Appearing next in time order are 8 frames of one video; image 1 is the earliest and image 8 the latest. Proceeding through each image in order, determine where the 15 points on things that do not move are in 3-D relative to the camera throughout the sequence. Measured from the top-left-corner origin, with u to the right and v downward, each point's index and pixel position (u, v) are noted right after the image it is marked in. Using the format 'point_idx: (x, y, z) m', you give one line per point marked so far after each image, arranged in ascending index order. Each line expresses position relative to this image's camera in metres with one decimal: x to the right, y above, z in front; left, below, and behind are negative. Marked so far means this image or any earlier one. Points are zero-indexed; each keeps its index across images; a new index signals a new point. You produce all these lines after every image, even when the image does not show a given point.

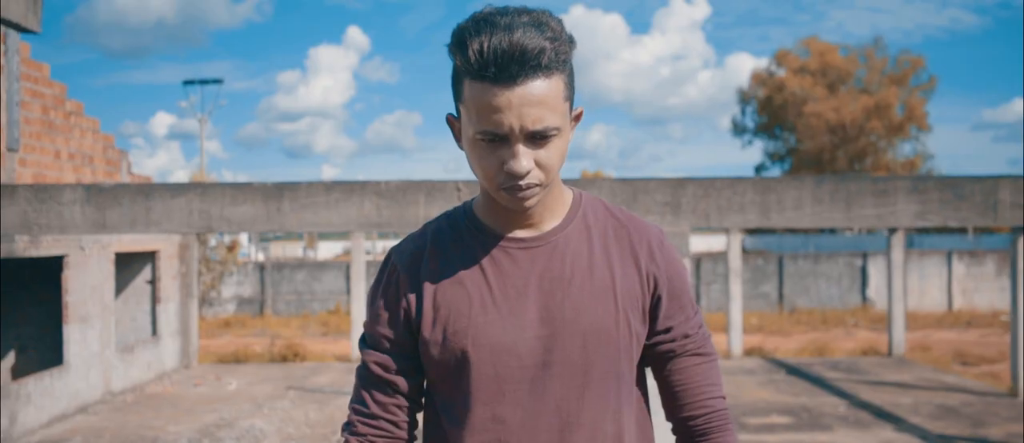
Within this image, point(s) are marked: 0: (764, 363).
0: (+4.9, -2.8, +15.5) m
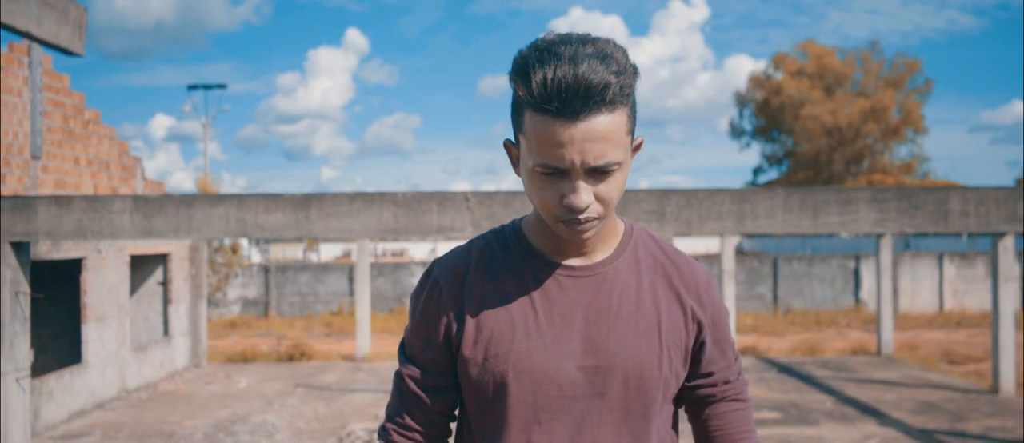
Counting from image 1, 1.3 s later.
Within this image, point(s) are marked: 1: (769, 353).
0: (+4.9, -2.8, +16.0) m
1: (+5.7, -2.9, +17.7) m
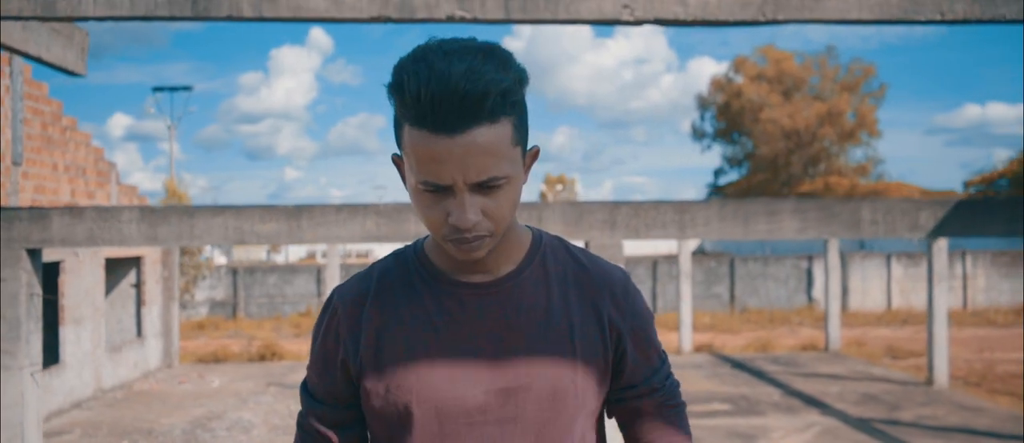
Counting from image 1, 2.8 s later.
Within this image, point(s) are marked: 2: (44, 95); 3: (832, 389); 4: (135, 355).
0: (+4.2, -2.9, +16.8) m
1: (+4.9, -3.0, +18.5) m
2: (-6.8, +1.8, +11.6) m
3: (+5.4, -2.8, +13.4) m
4: (-6.8, -2.4, +14.4) m
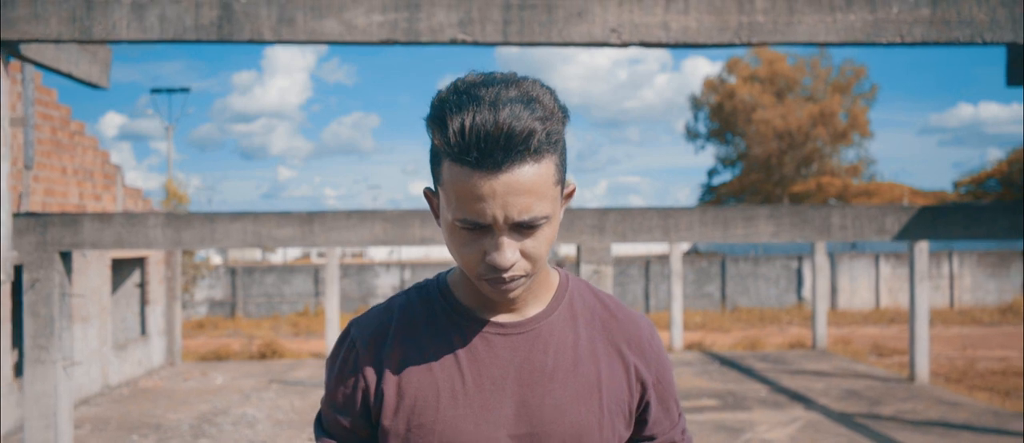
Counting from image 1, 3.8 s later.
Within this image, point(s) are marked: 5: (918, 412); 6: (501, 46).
0: (+4.1, -2.9, +17.2) m
1: (+4.8, -3.0, +18.9) m
2: (-6.9, +1.8, +12.0) m
3: (+5.3, -2.8, +13.9) m
4: (-6.9, -2.4, +14.8) m
5: (+6.0, -2.8, +11.8) m
6: (-0.1, +1.1, +4.8) m
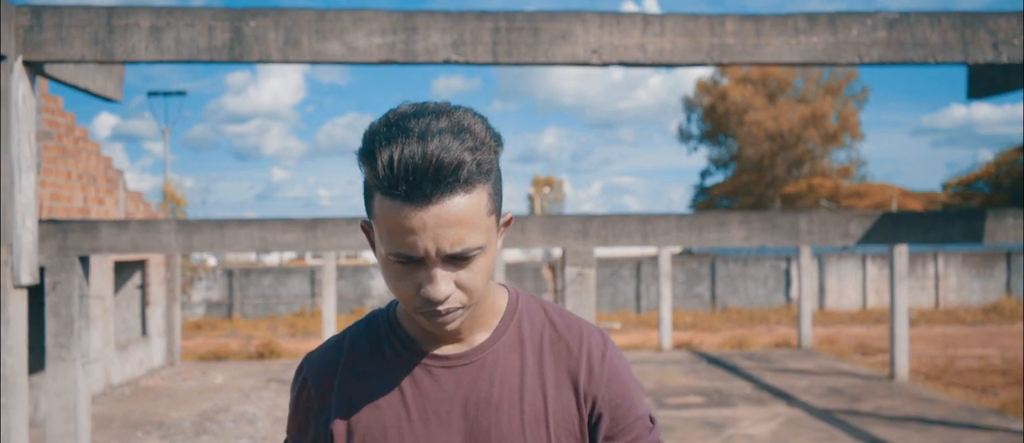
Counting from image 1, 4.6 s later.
0: (+4.0, -3.0, +17.7) m
1: (+4.6, -3.1, +19.4) m
2: (-7.0, +1.8, +12.3) m
3: (+5.2, -2.9, +14.3) m
4: (-7.0, -2.5, +15.1) m
5: (+5.9, -2.9, +12.3) m
6: (-0.1, +1.0, +5.2) m
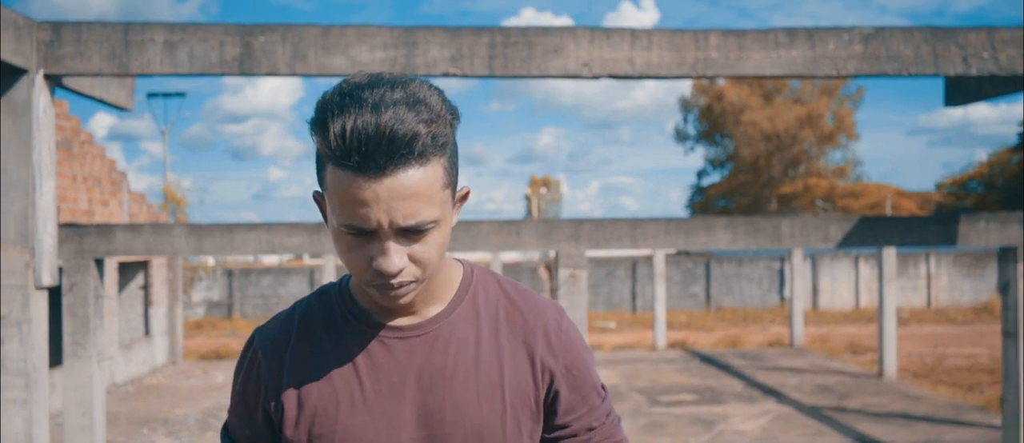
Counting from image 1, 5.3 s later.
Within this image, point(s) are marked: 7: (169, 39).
0: (+3.9, -3.0, +18.0) m
1: (+4.6, -3.1, +19.7) m
2: (-7.1, +1.7, +12.6) m
3: (+5.1, -2.9, +14.6) m
4: (-7.1, -2.5, +15.4) m
5: (+5.8, -2.9, +12.6) m
6: (-0.2, +1.0, +5.5) m
7: (-2.3, +1.2, +5.3) m
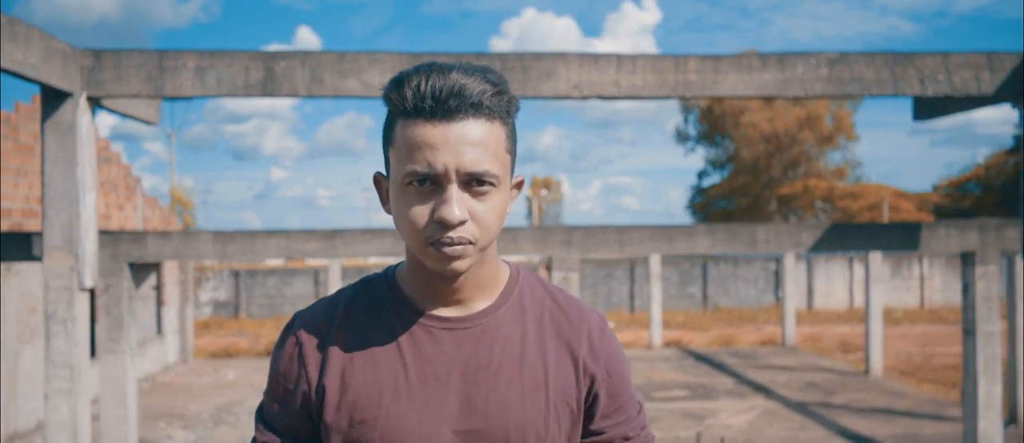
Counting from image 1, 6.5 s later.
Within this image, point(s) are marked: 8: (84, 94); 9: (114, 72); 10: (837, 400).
0: (+3.9, -3.0, +18.5) m
1: (+4.6, -3.1, +20.2) m
2: (-7.1, +1.7, +13.2) m
3: (+5.1, -3.0, +15.2) m
4: (-7.1, -2.6, +15.9) m
5: (+5.8, -3.0, +13.1) m
6: (-0.2, +0.9, +6.0) m
7: (-2.3, +1.2, +5.9) m
8: (-3.1, +0.9, +5.8) m
9: (-2.9, +1.1, +5.9) m
10: (+5.4, -3.0, +13.2) m
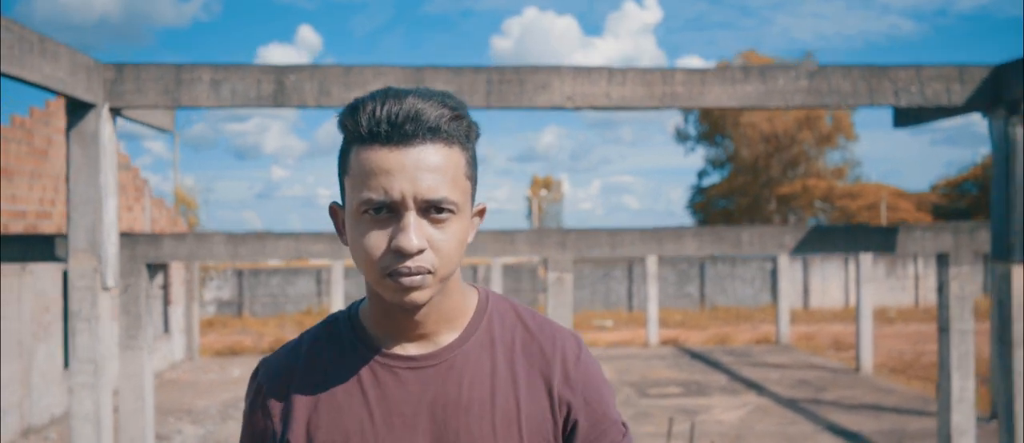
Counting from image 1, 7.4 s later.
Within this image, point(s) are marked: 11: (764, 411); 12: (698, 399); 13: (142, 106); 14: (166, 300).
0: (+3.9, -3.1, +18.9) m
1: (+4.5, -3.2, +20.6) m
2: (-7.1, +1.7, +13.5) m
3: (+5.1, -3.0, +15.5) m
4: (-7.1, -2.6, +16.3) m
5: (+5.8, -3.0, +13.5) m
6: (-0.2, +0.9, +6.4) m
7: (-2.3, +1.1, +6.2) m
8: (-3.2, +0.9, +6.2) m
9: (-3.0, +1.1, +6.2) m
10: (+5.4, -3.0, +13.5) m
11: (+4.0, -3.0, +12.5) m
12: (+3.1, -3.0, +13.2) m
13: (-2.9, +0.9, +6.2) m
14: (-7.2, -1.6, +16.7) m
